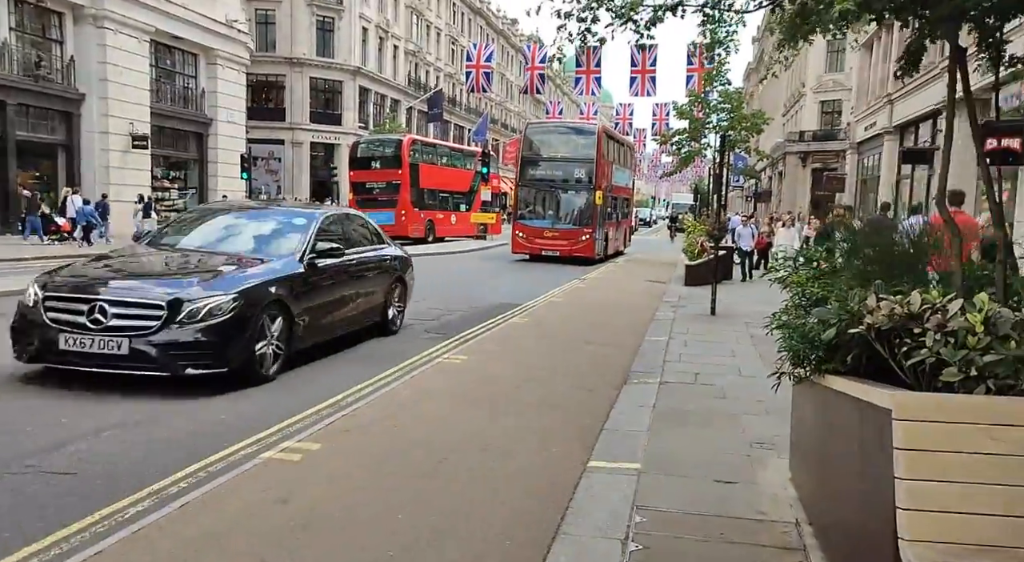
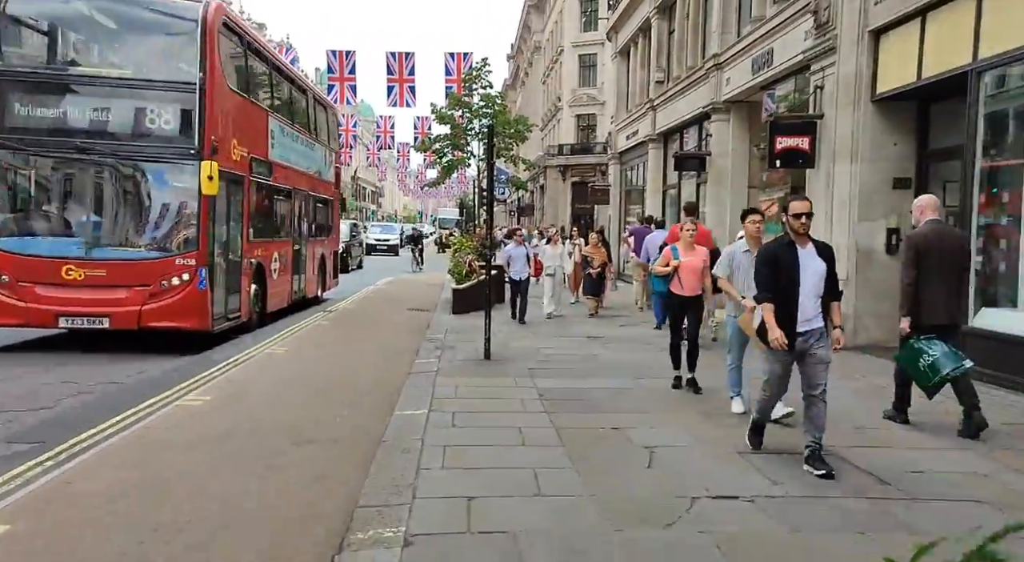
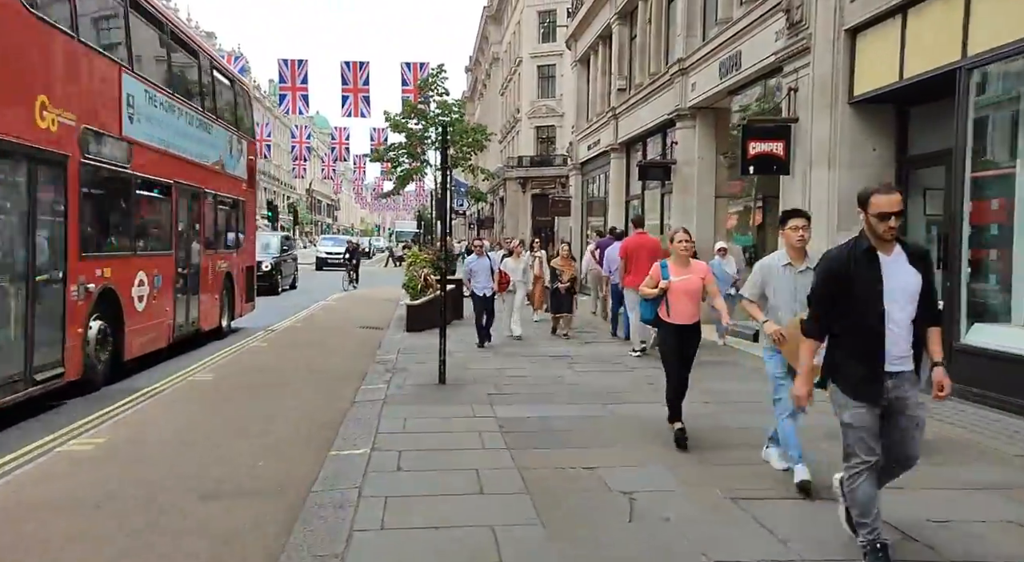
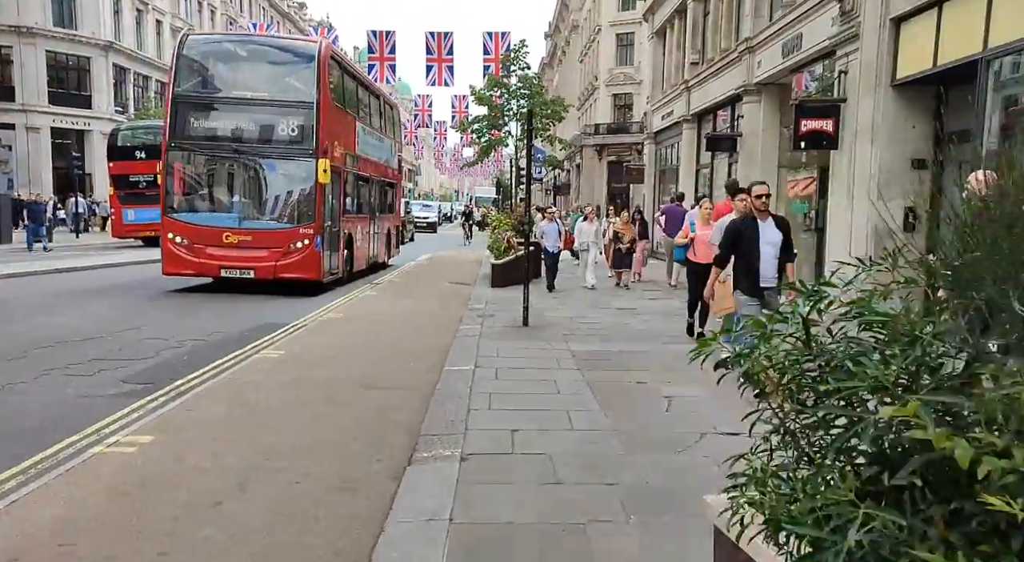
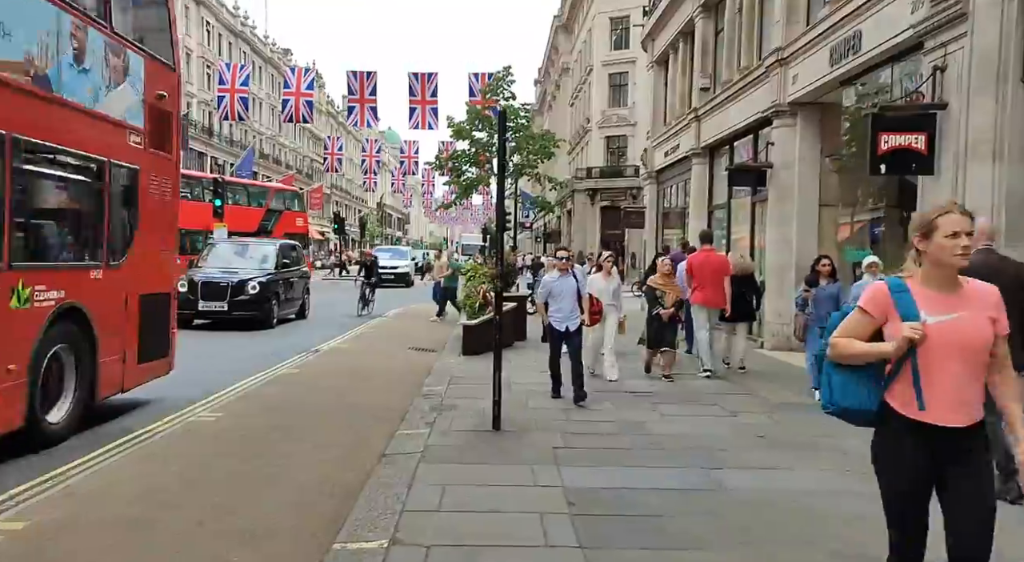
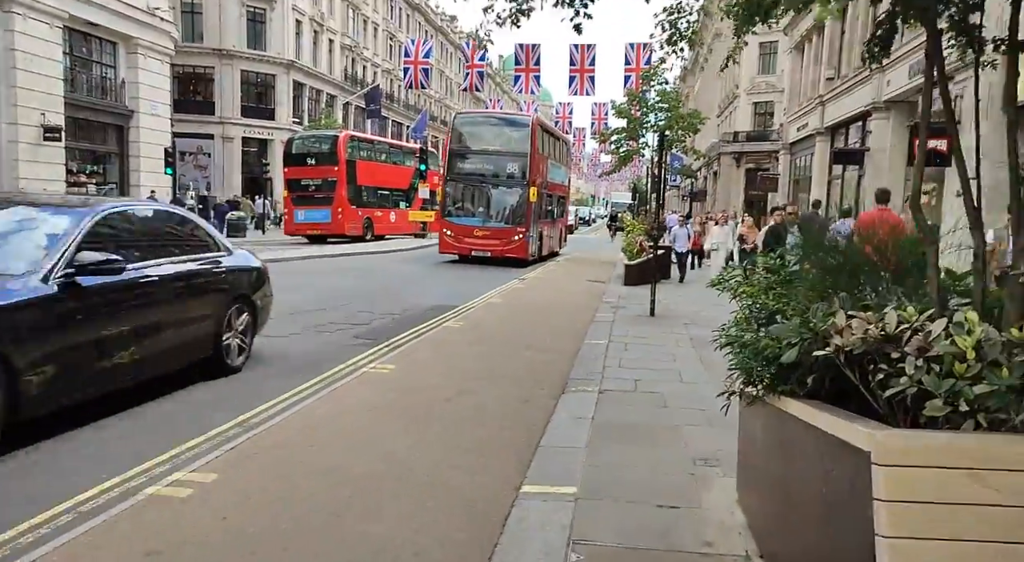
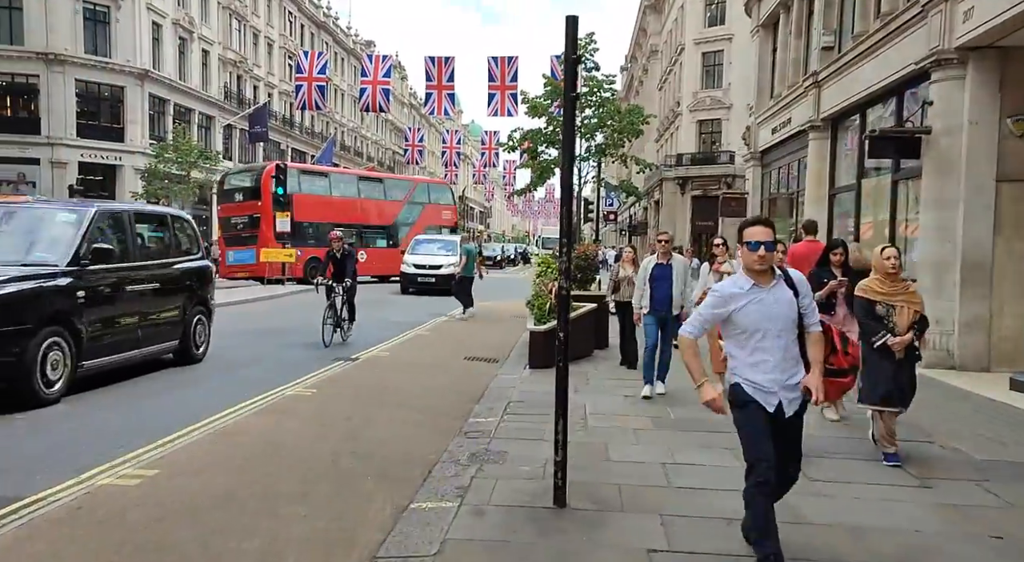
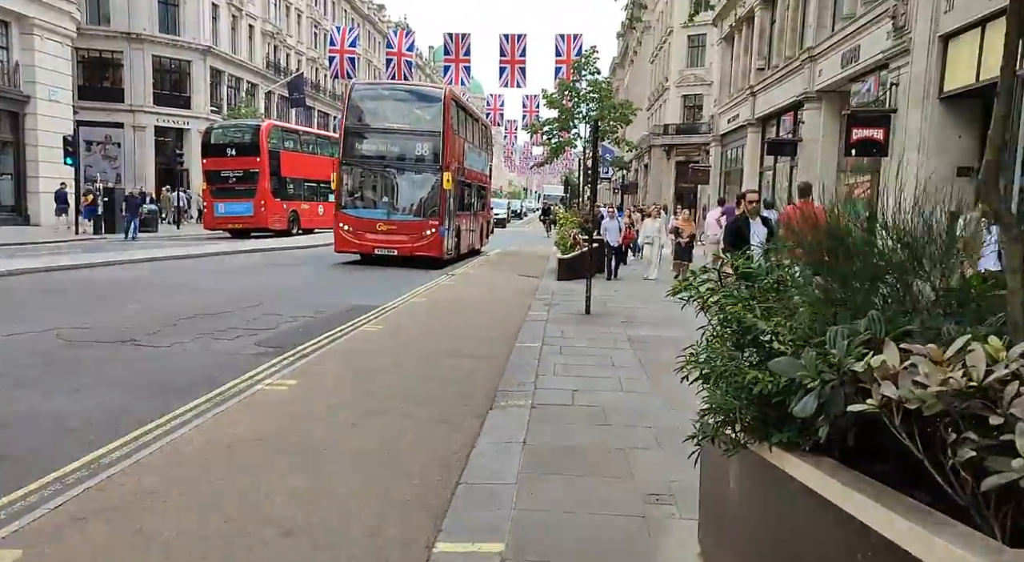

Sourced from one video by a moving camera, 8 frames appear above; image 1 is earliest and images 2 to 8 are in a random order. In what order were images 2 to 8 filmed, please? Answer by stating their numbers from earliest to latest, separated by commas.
6, 8, 4, 2, 3, 5, 7
